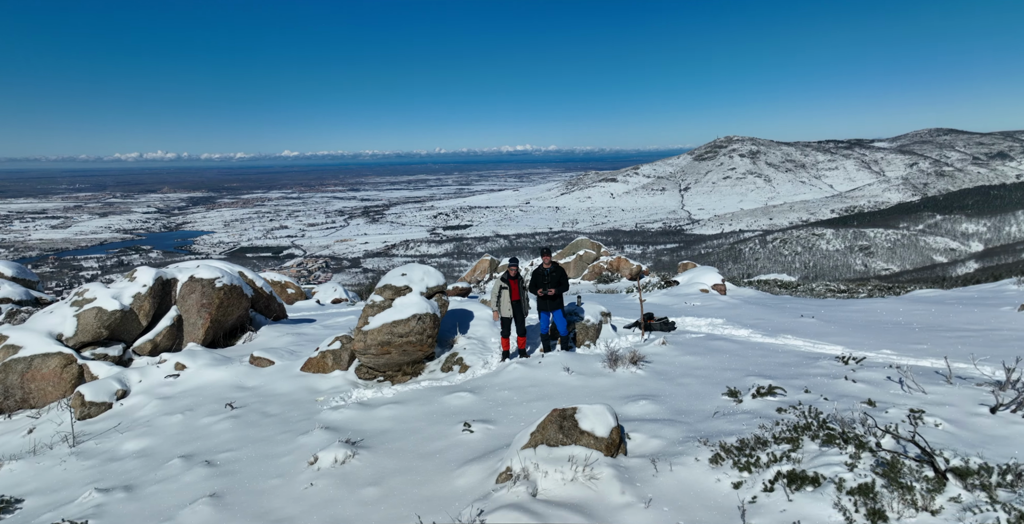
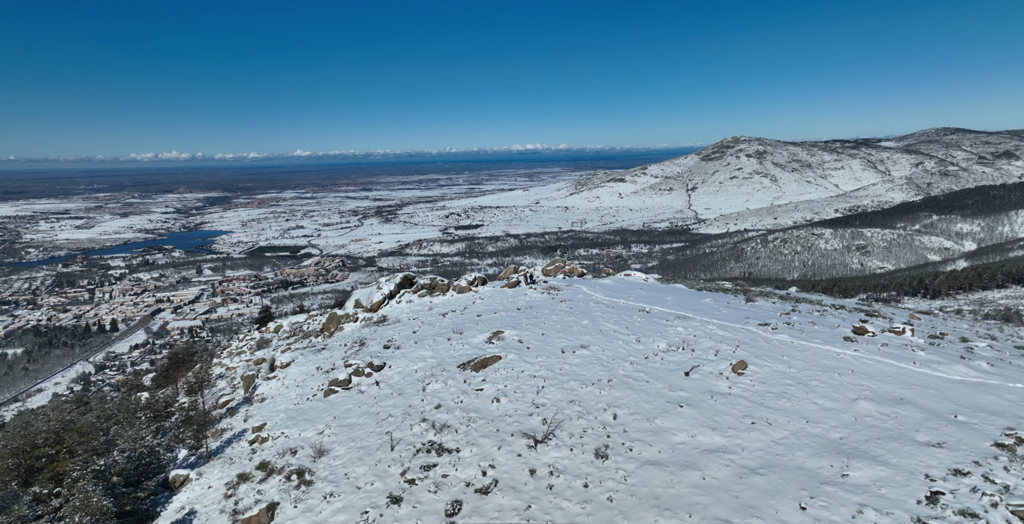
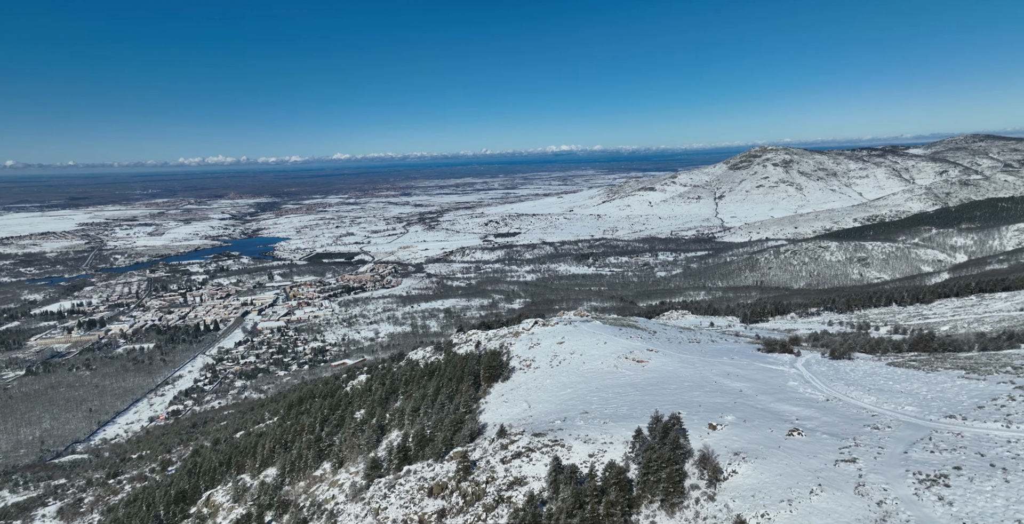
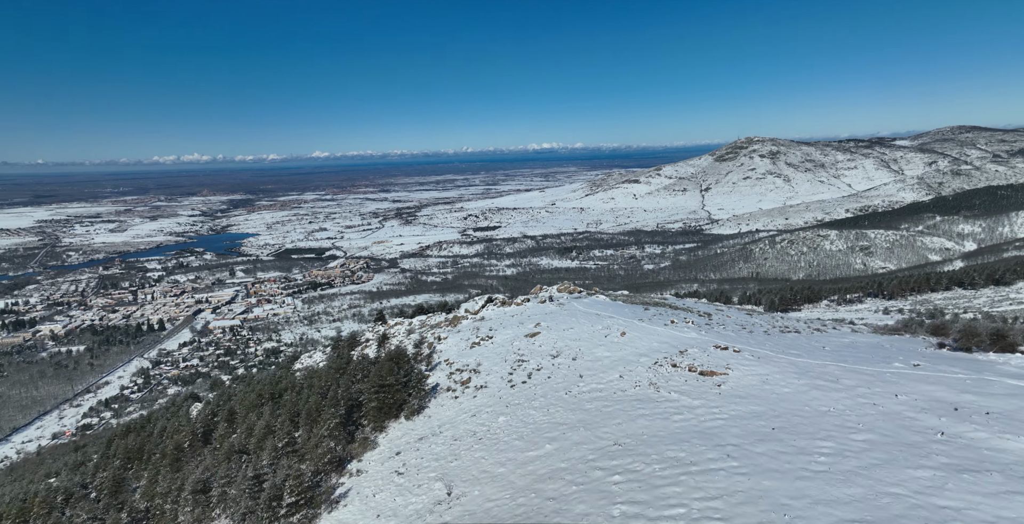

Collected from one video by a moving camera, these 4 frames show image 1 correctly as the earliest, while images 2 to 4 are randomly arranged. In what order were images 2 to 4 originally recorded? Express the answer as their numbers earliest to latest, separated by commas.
2, 4, 3
